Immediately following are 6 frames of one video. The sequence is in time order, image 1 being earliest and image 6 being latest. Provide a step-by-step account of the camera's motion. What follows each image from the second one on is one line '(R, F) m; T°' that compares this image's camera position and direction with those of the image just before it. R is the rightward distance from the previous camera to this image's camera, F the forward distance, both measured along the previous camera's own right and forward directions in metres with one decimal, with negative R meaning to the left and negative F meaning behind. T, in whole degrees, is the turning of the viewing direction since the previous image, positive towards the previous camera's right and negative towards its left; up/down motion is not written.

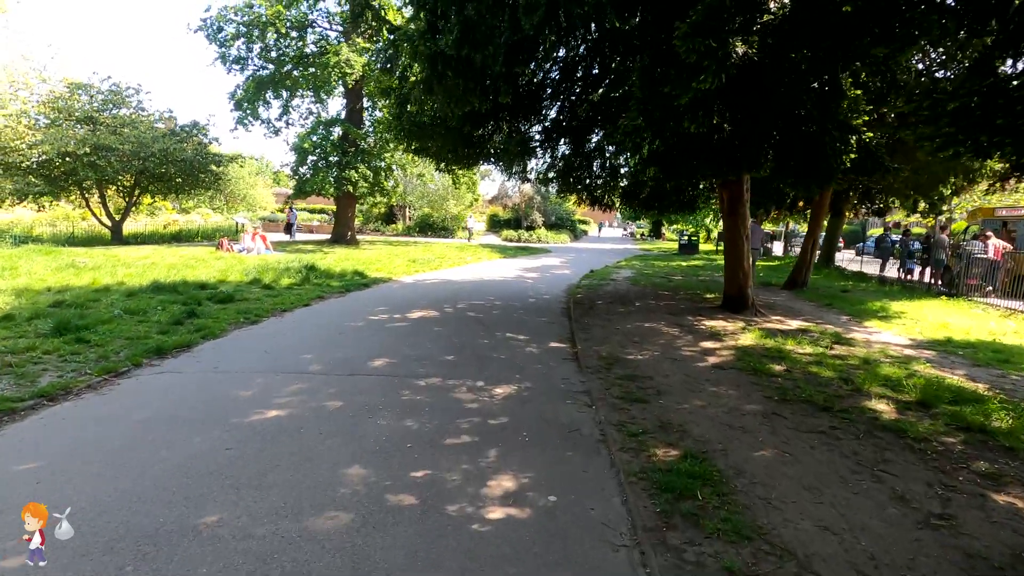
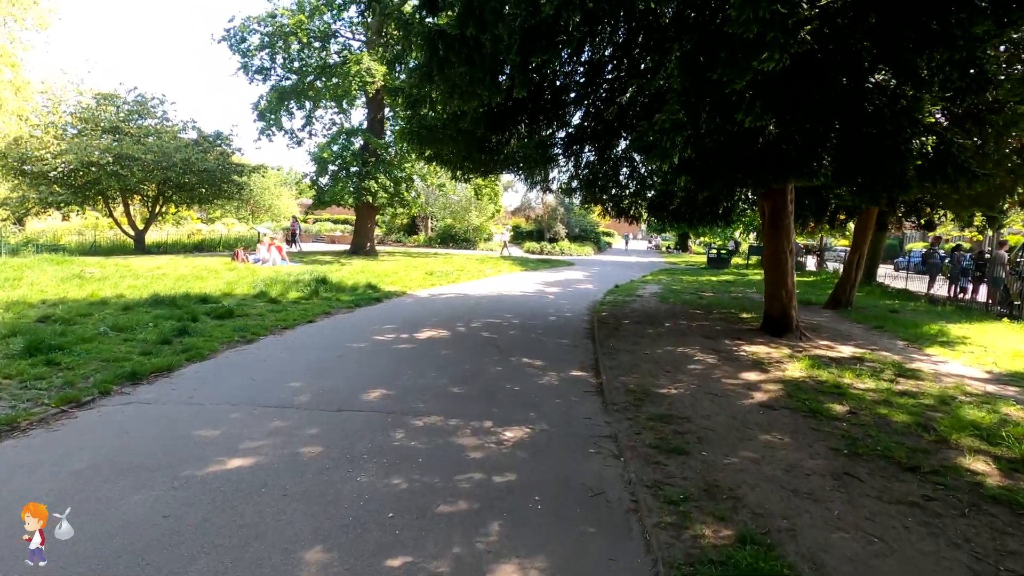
(+0.1, +0.8) m; -2°
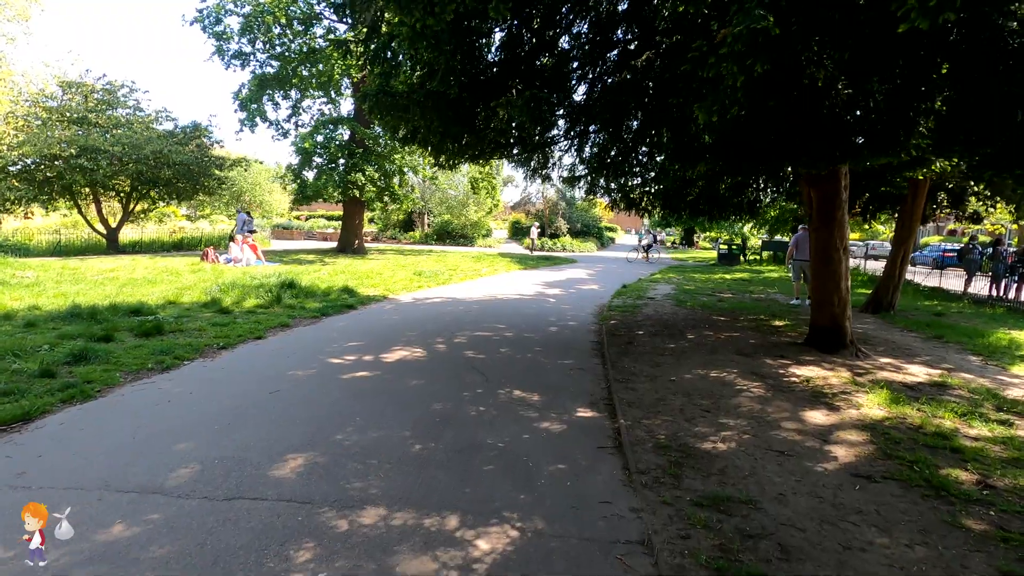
(+0.1, +1.7) m; 0°
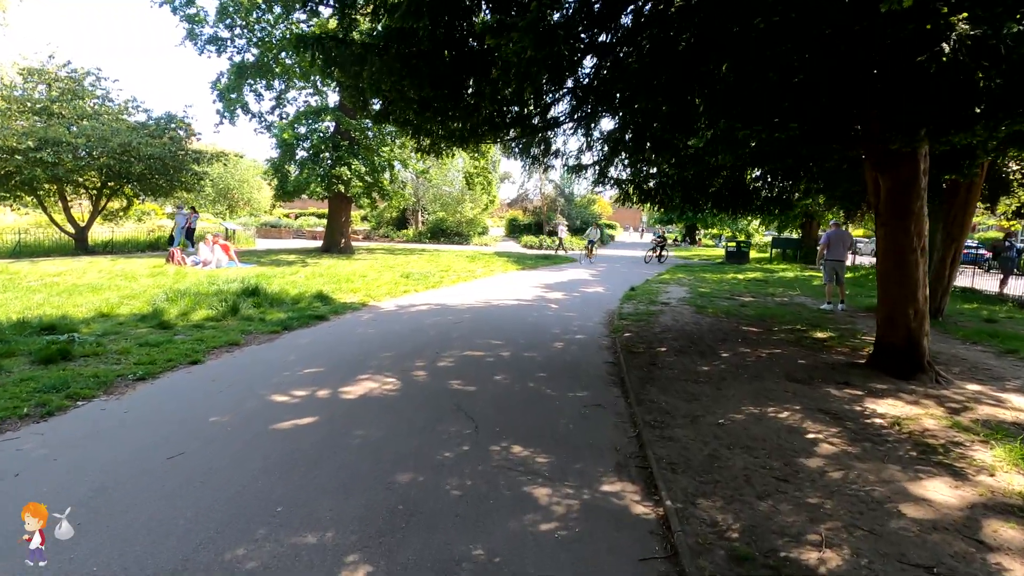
(0.0, +1.5) m; 0°
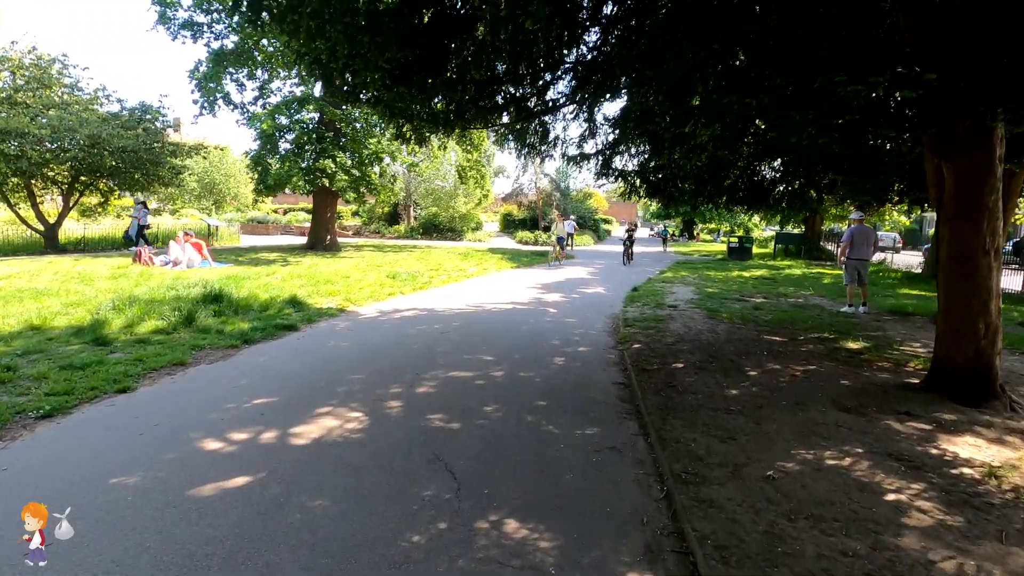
(0.0, +1.0) m; +1°
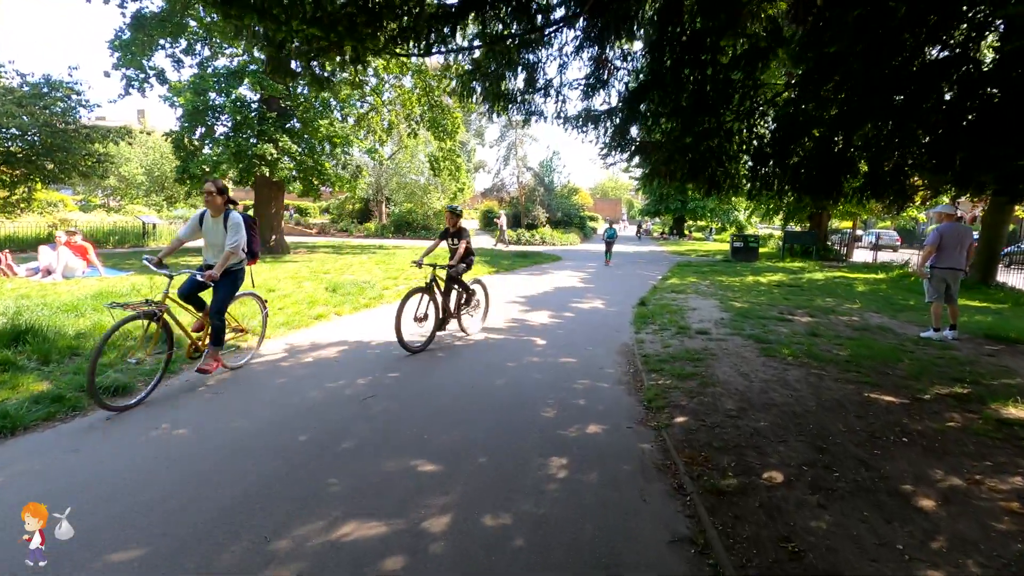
(+0.2, +3.1) m; +2°
